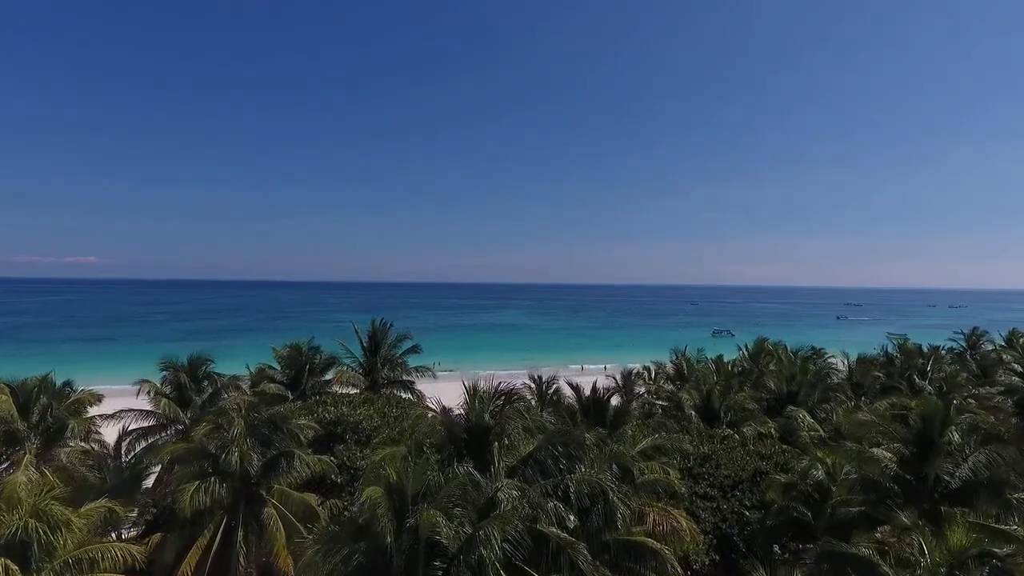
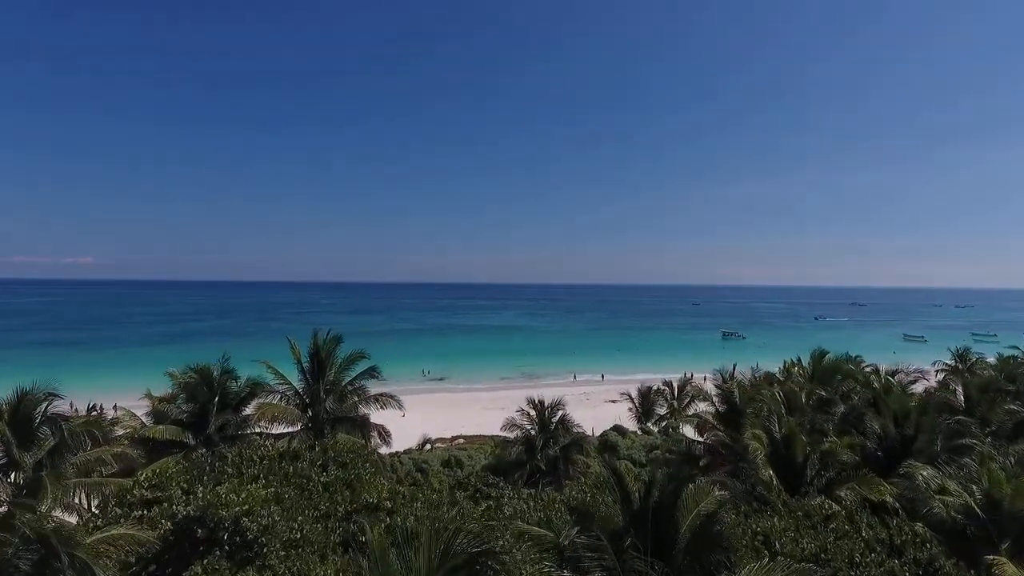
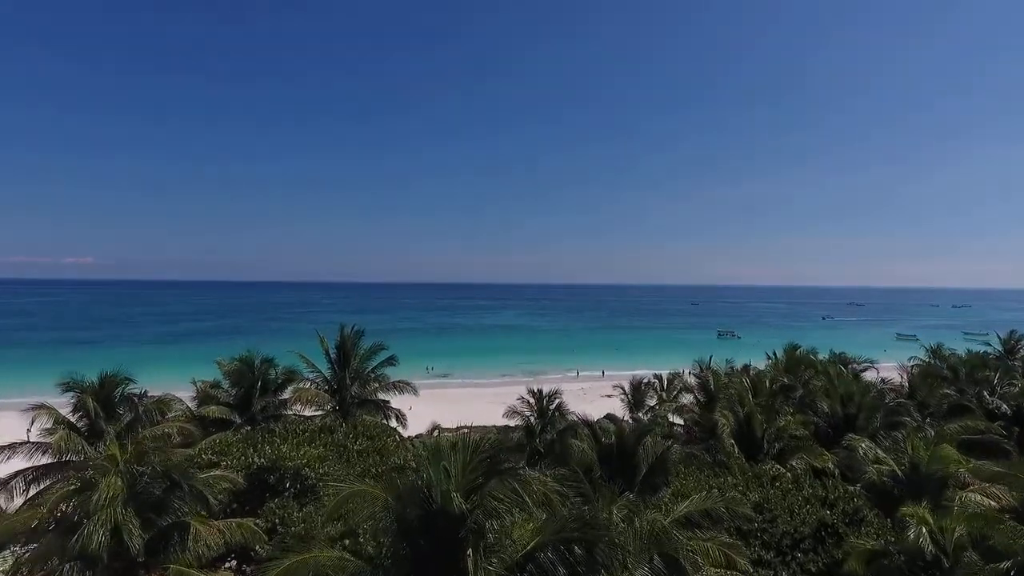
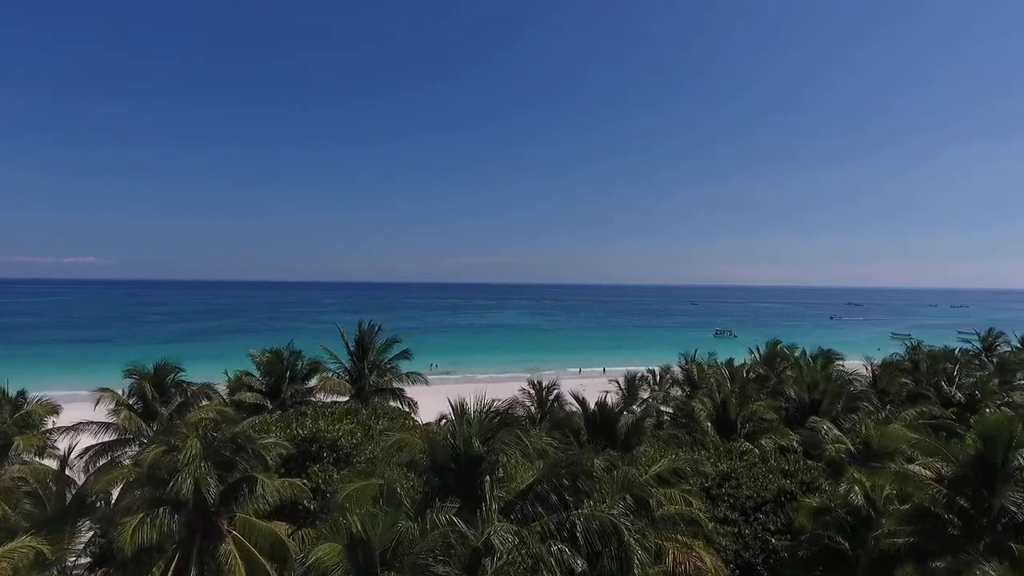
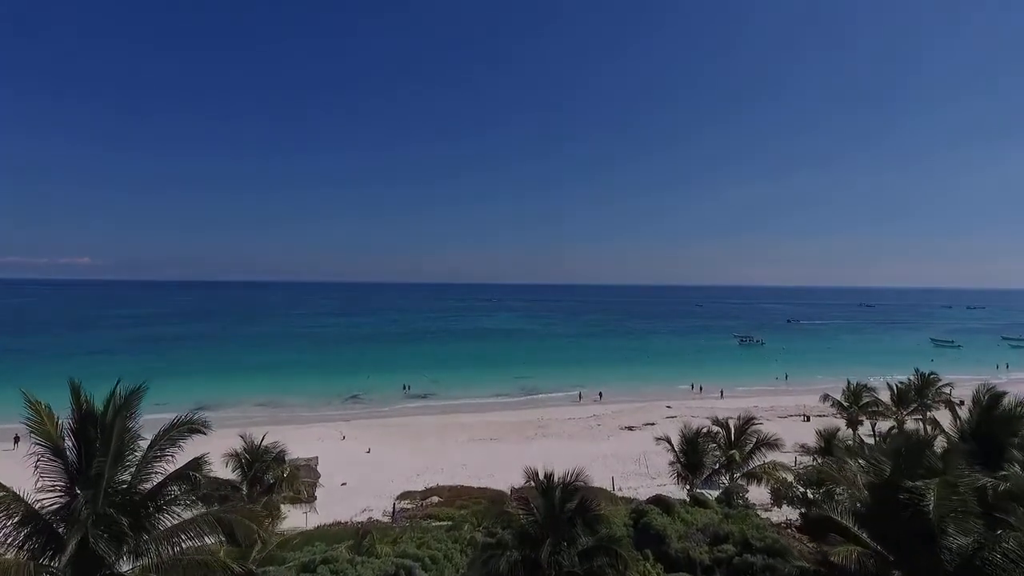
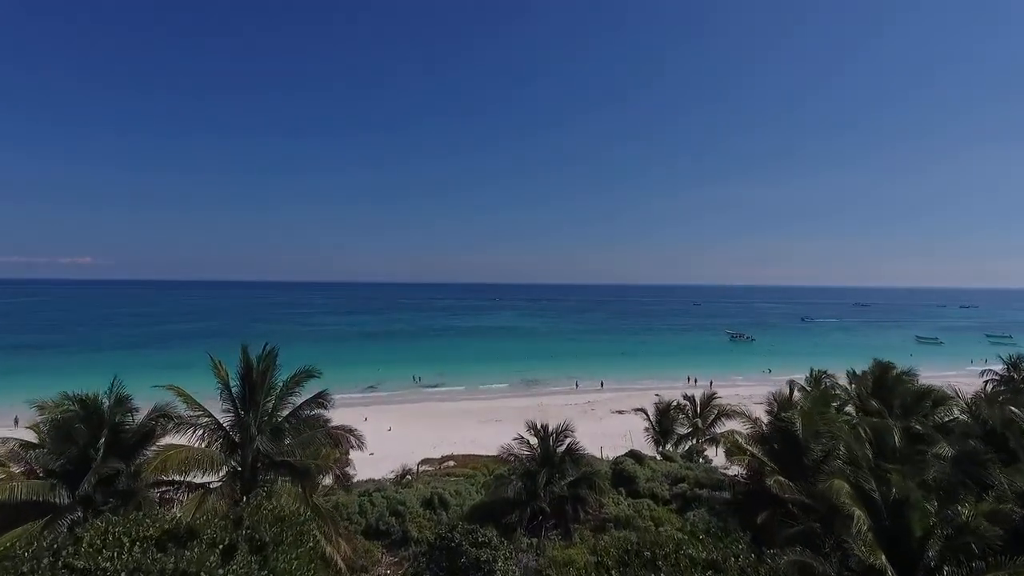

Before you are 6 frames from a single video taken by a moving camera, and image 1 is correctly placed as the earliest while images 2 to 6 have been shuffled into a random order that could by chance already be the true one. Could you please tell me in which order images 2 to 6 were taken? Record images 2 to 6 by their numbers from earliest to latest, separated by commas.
4, 3, 2, 6, 5
